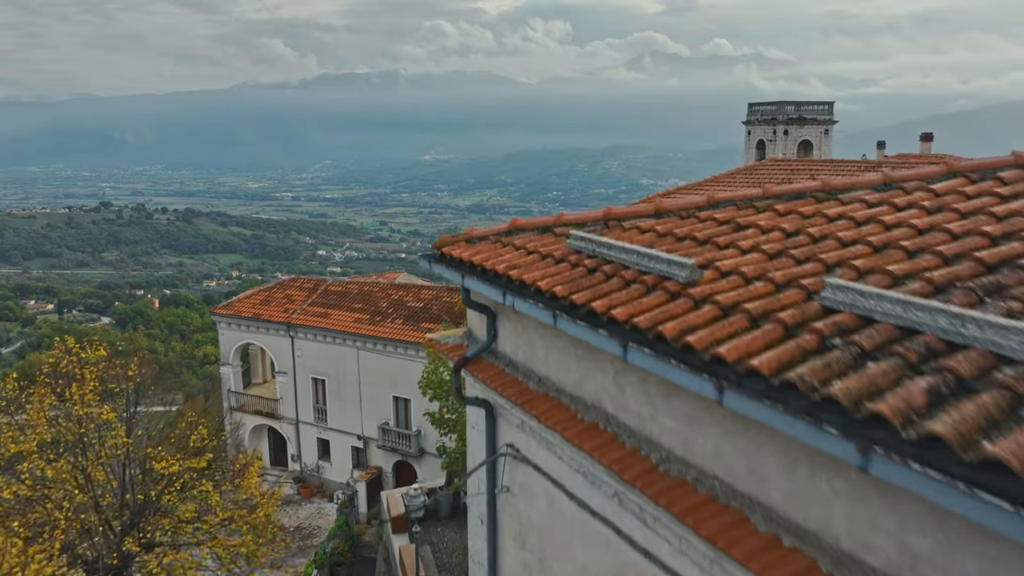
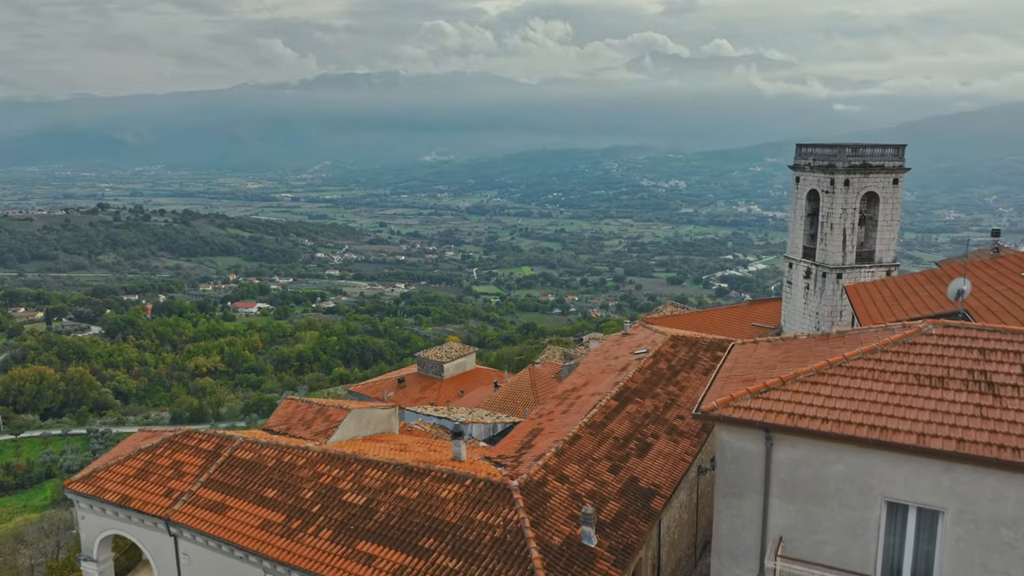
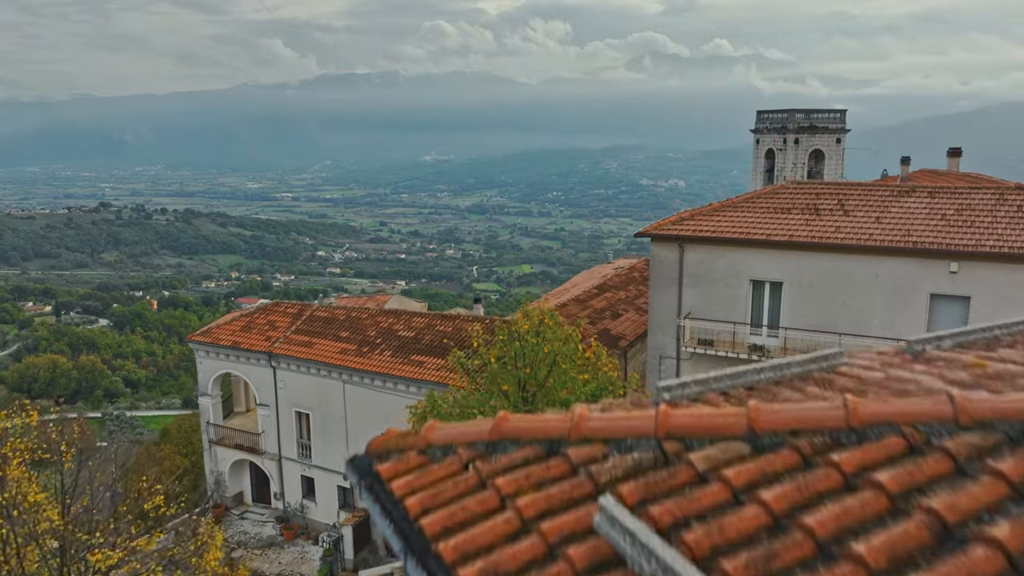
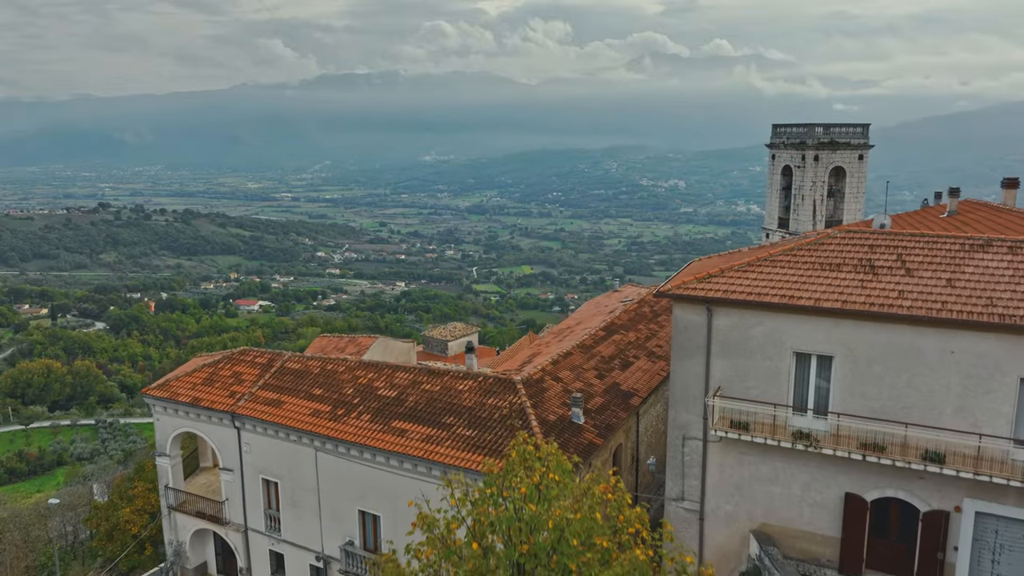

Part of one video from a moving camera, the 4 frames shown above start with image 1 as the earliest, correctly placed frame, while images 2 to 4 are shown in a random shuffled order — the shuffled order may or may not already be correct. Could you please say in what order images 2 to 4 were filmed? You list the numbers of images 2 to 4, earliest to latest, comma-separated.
3, 4, 2
